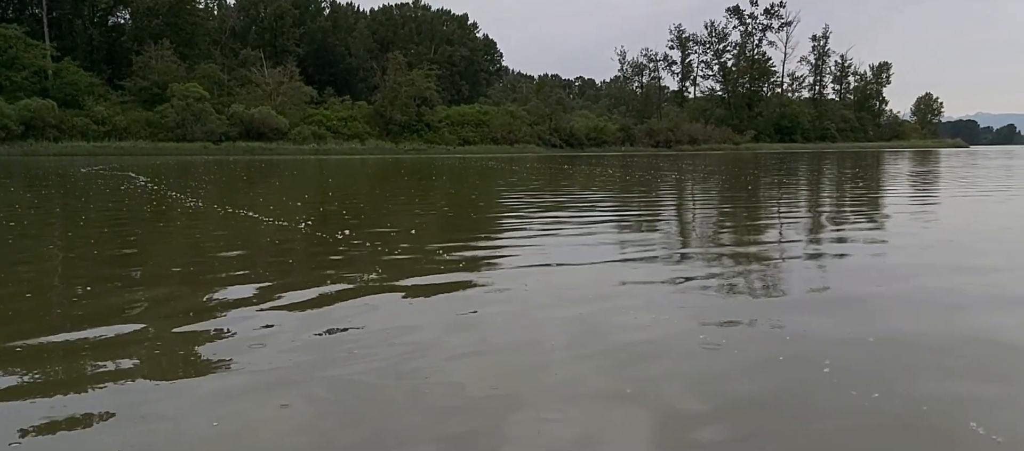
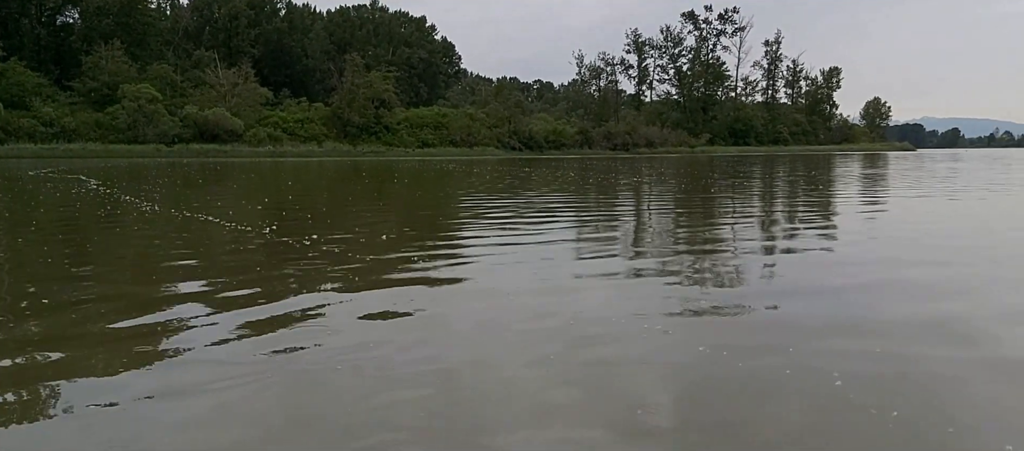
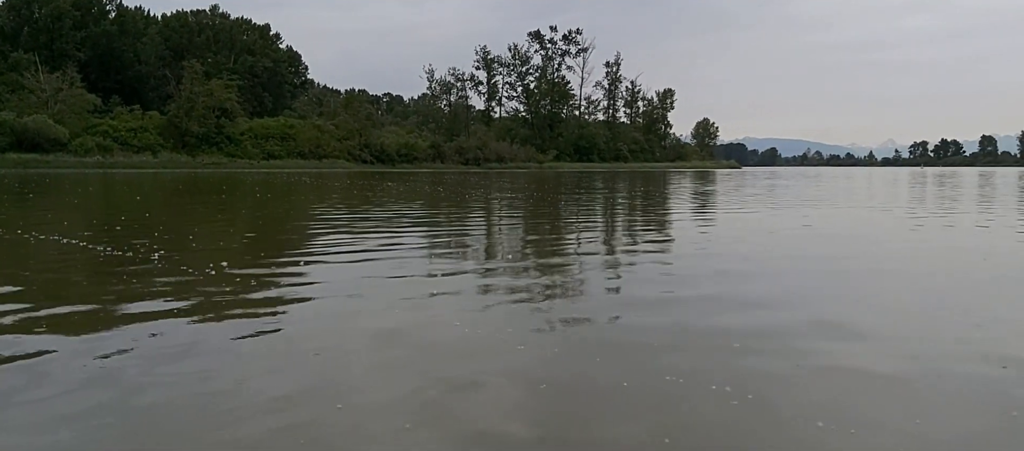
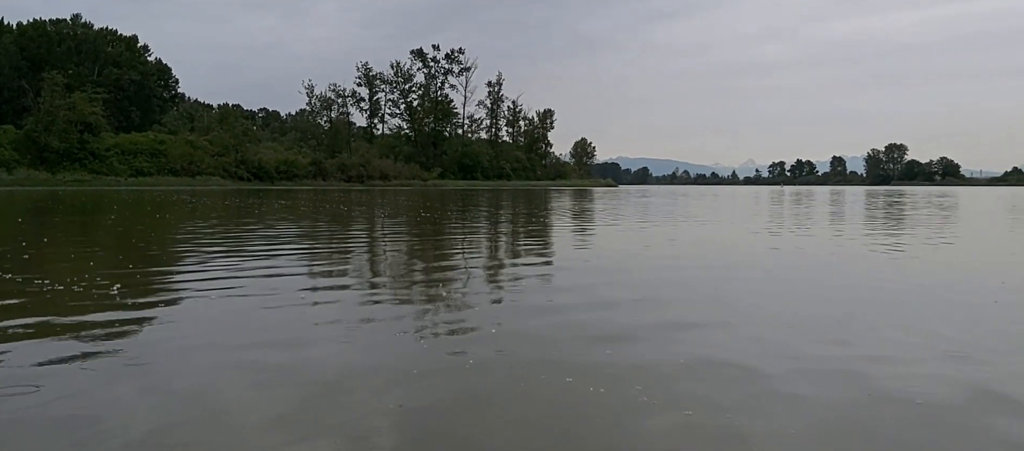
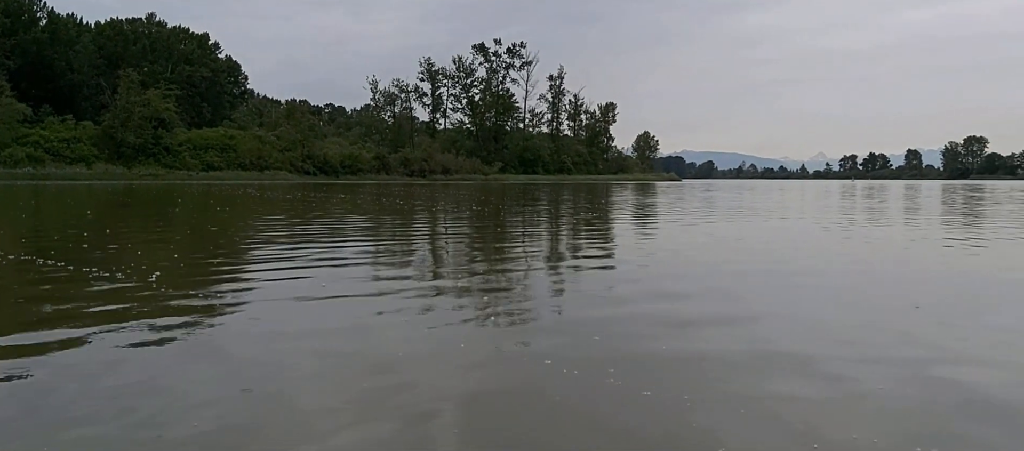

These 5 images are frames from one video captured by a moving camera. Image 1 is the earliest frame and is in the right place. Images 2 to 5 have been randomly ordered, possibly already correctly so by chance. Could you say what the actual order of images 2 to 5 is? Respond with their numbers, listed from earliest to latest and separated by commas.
2, 3, 5, 4
